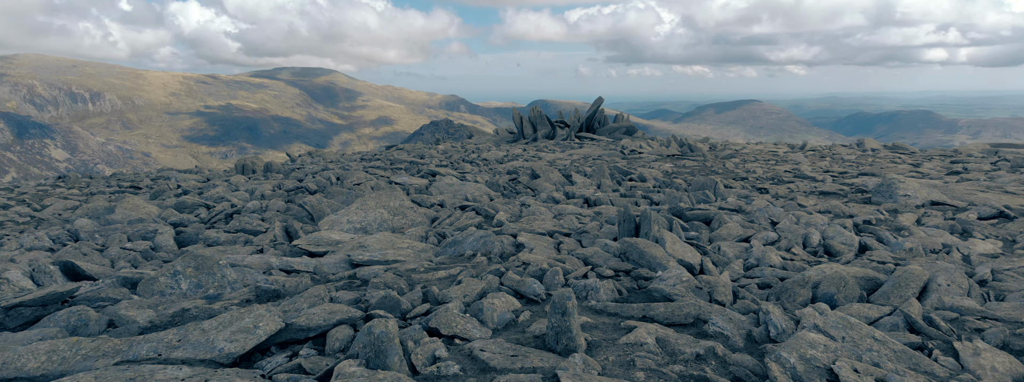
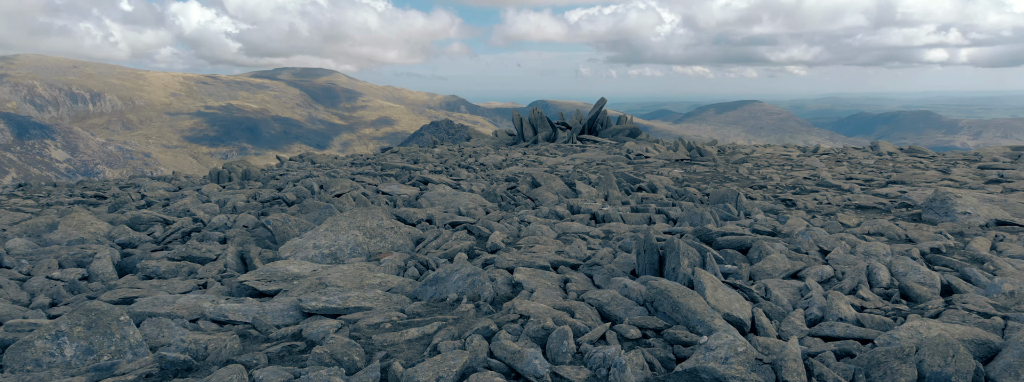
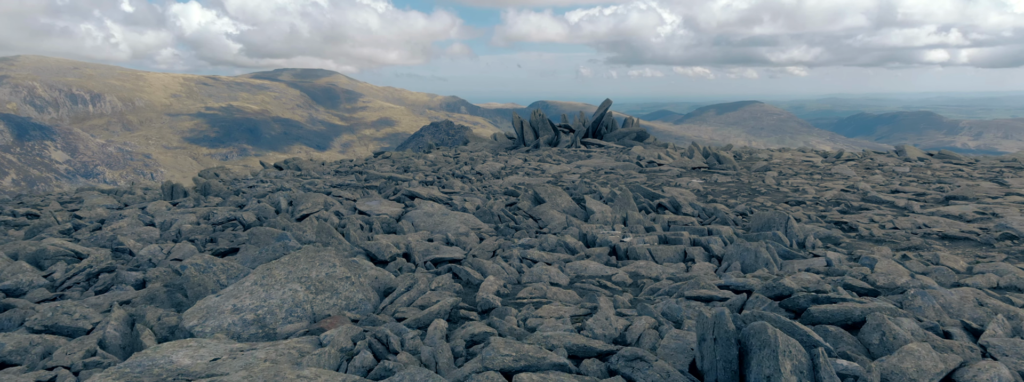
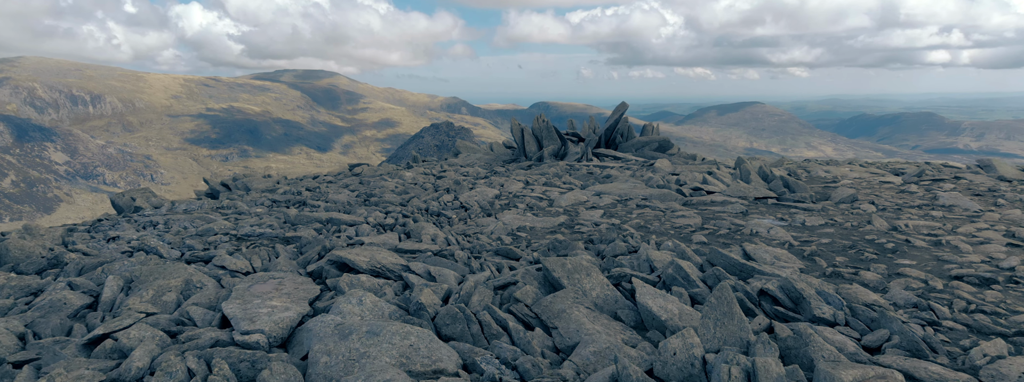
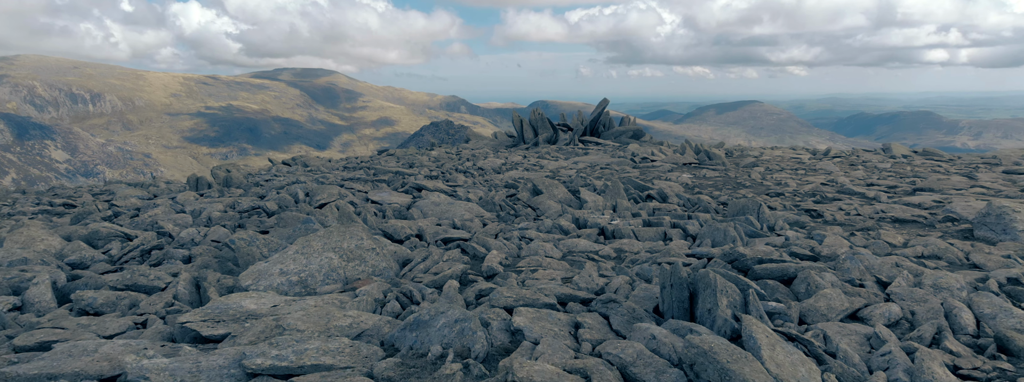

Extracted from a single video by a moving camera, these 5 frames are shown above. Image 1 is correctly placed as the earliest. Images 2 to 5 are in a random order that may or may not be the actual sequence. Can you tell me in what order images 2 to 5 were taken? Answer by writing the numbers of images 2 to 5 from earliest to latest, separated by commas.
2, 5, 3, 4
